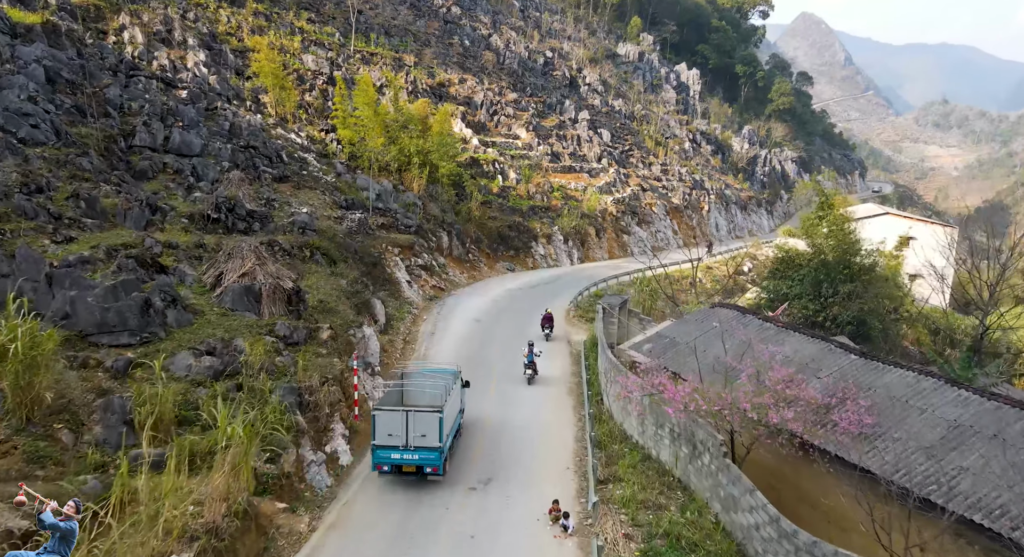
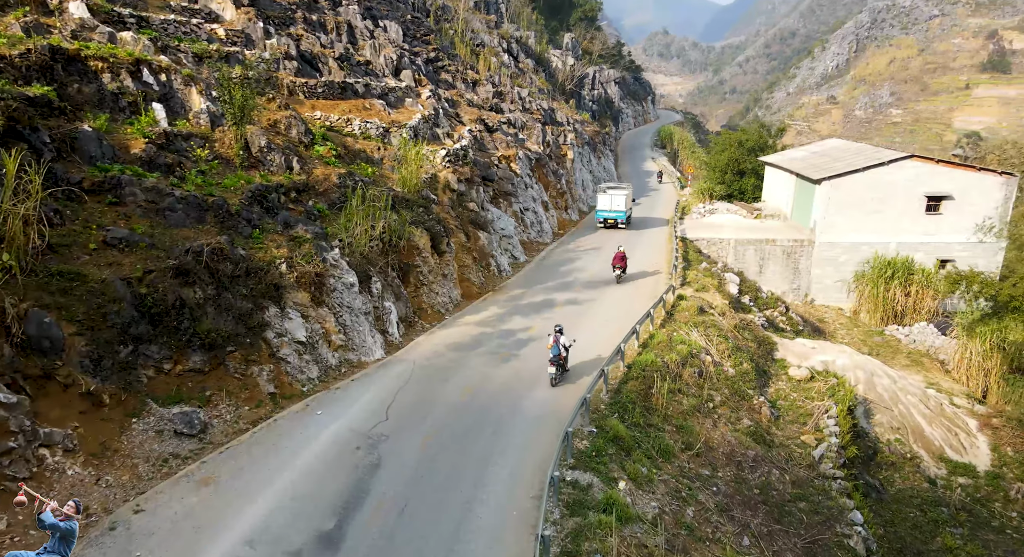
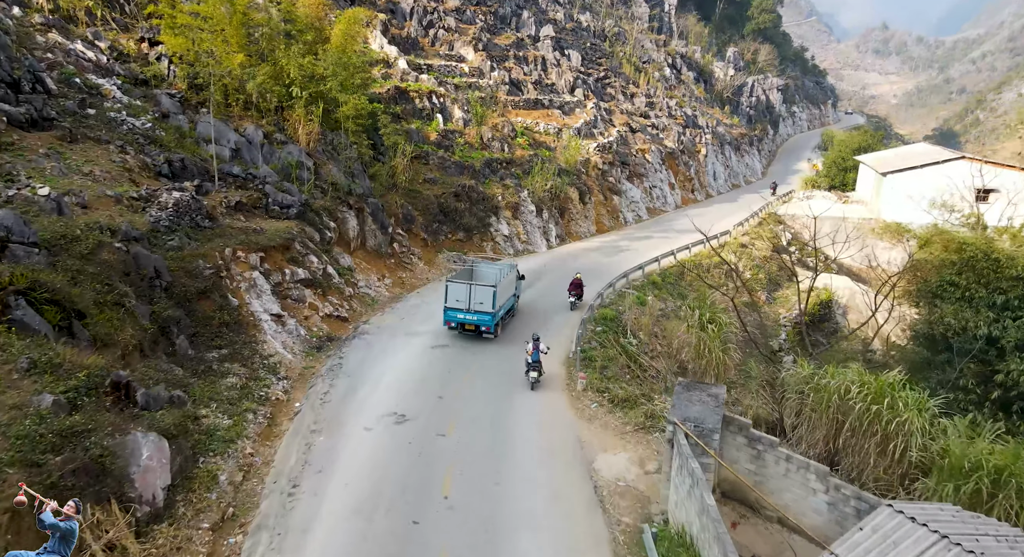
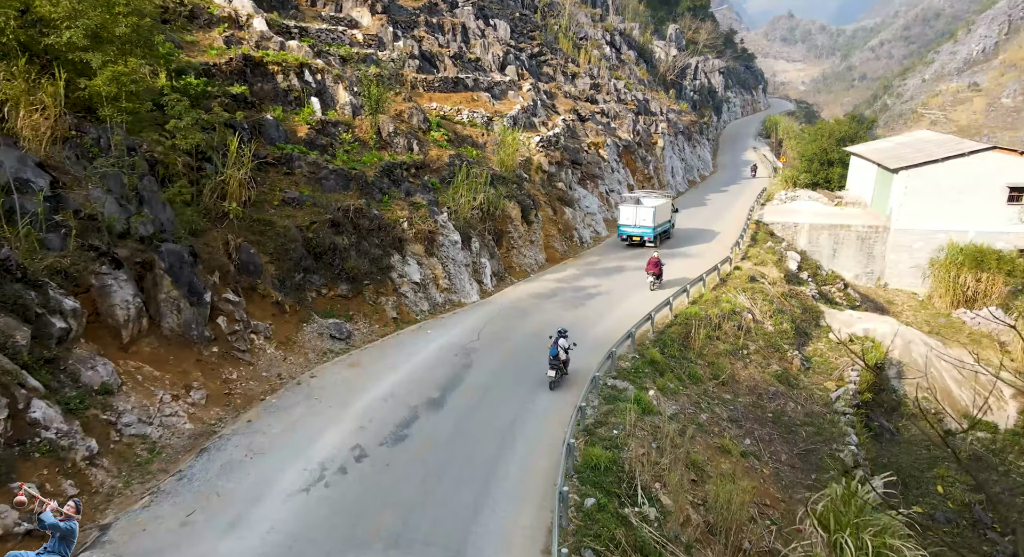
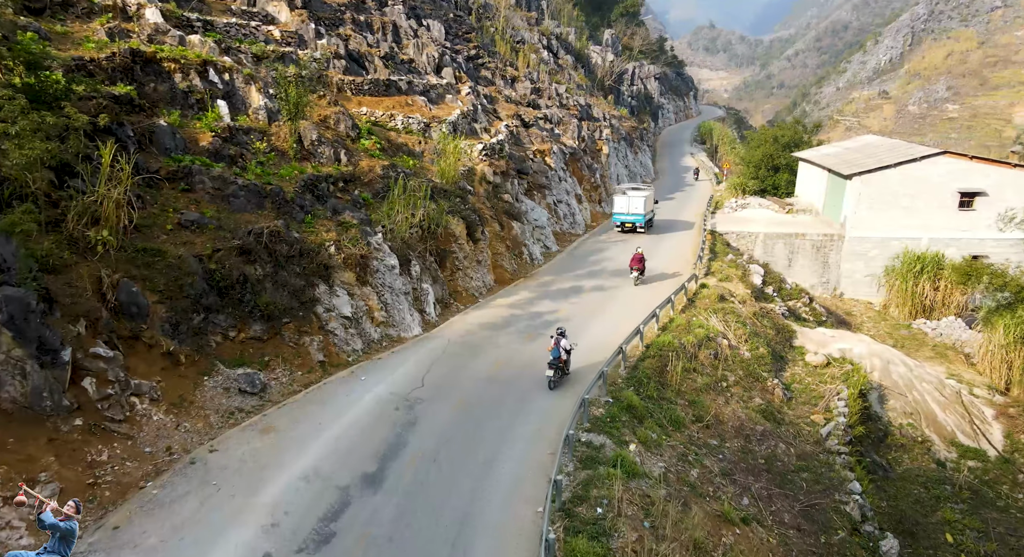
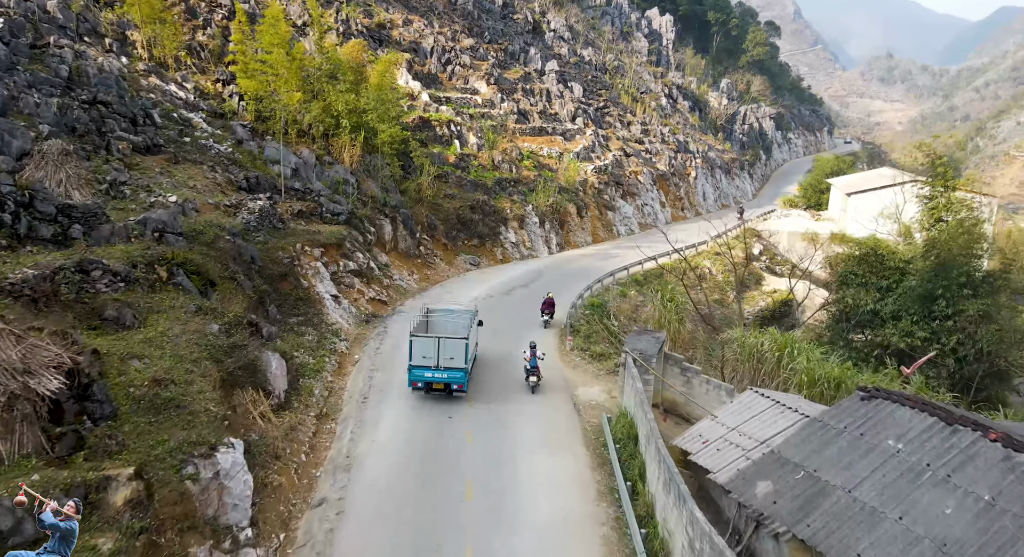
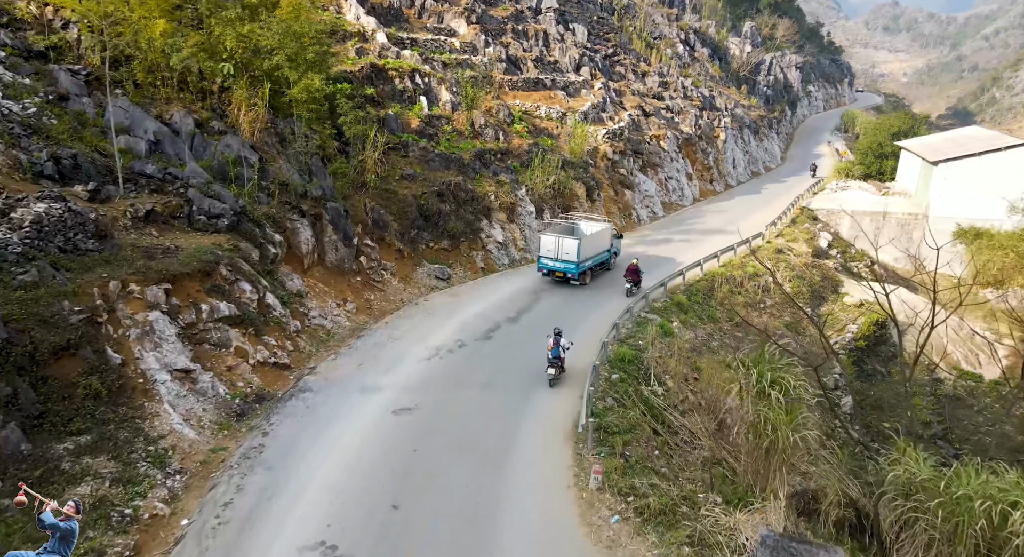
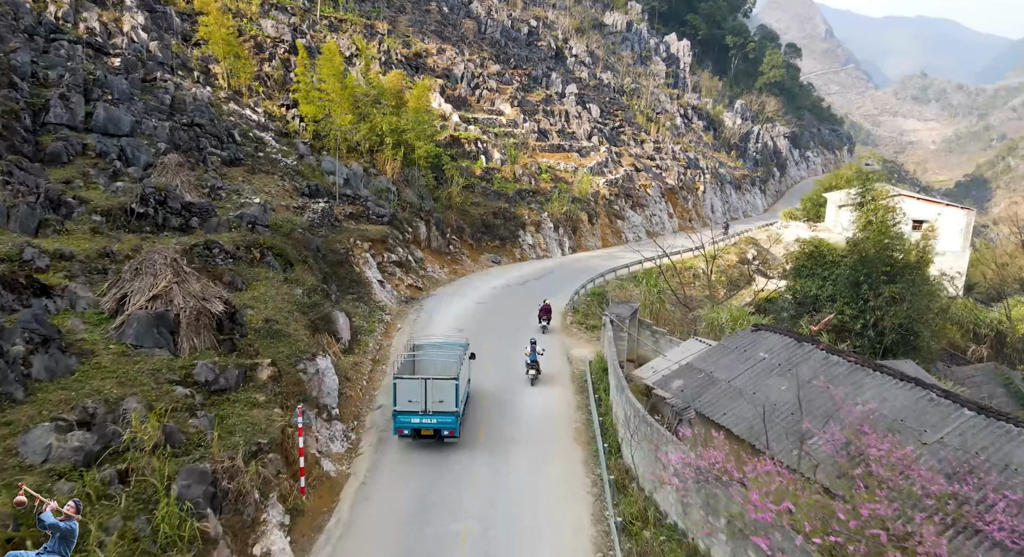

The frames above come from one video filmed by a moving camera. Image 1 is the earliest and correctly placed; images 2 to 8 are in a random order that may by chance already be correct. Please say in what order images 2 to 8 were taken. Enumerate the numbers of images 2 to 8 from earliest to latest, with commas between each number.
8, 6, 3, 7, 4, 5, 2
